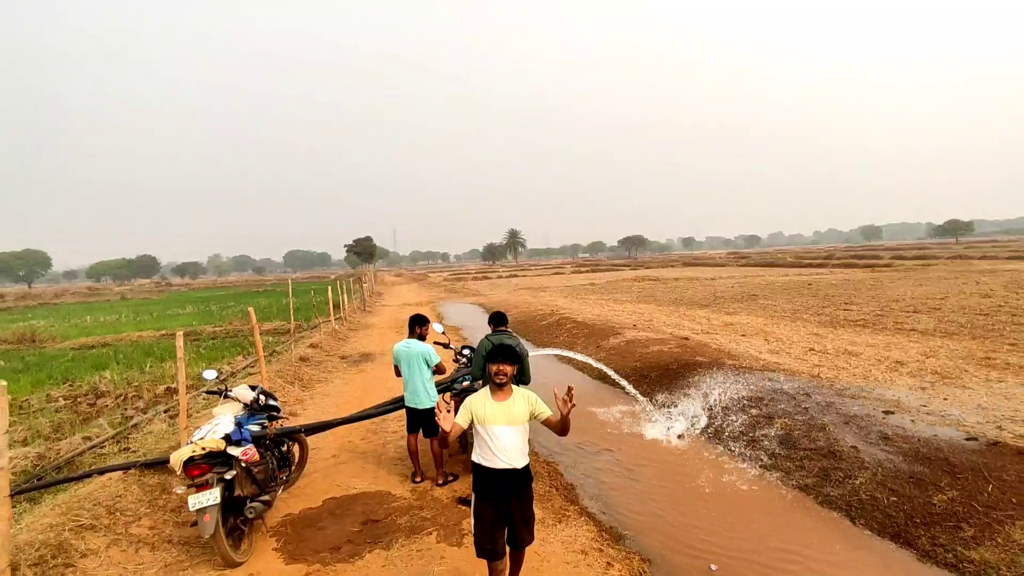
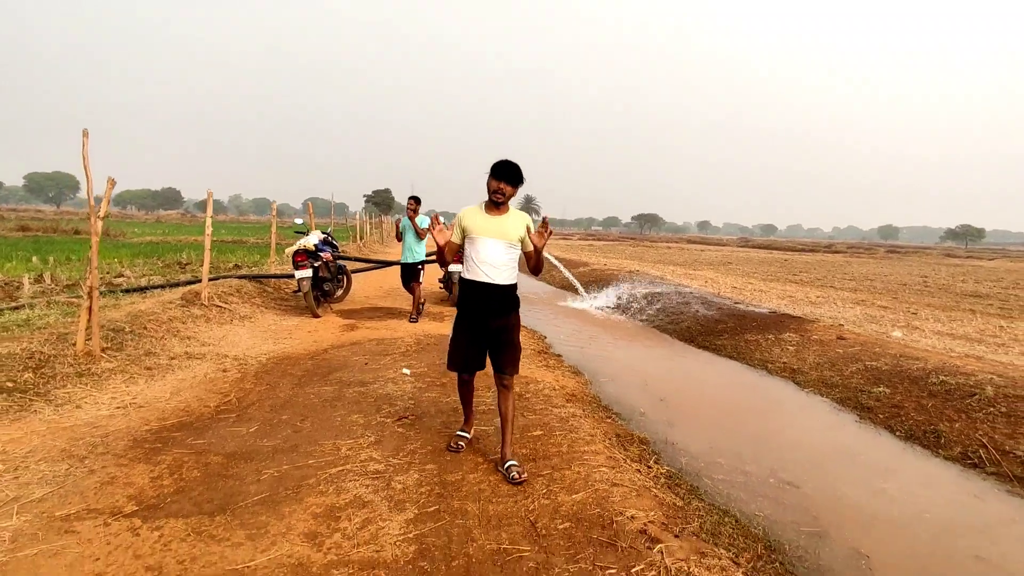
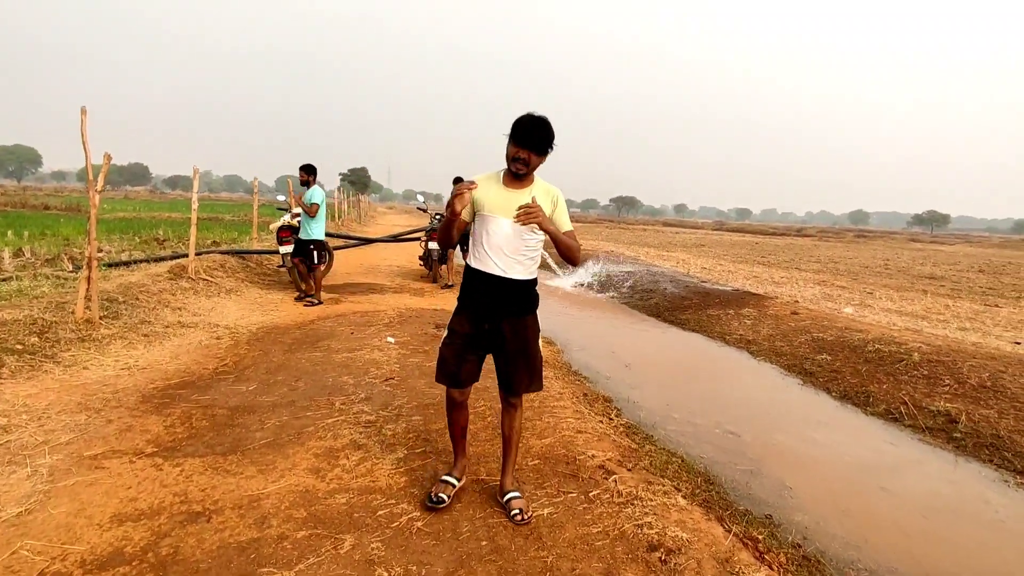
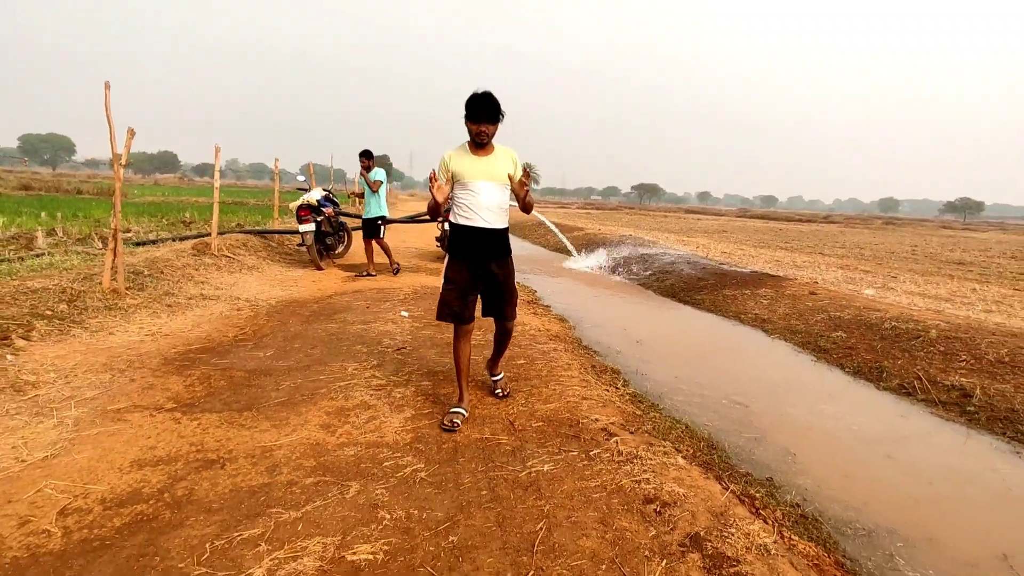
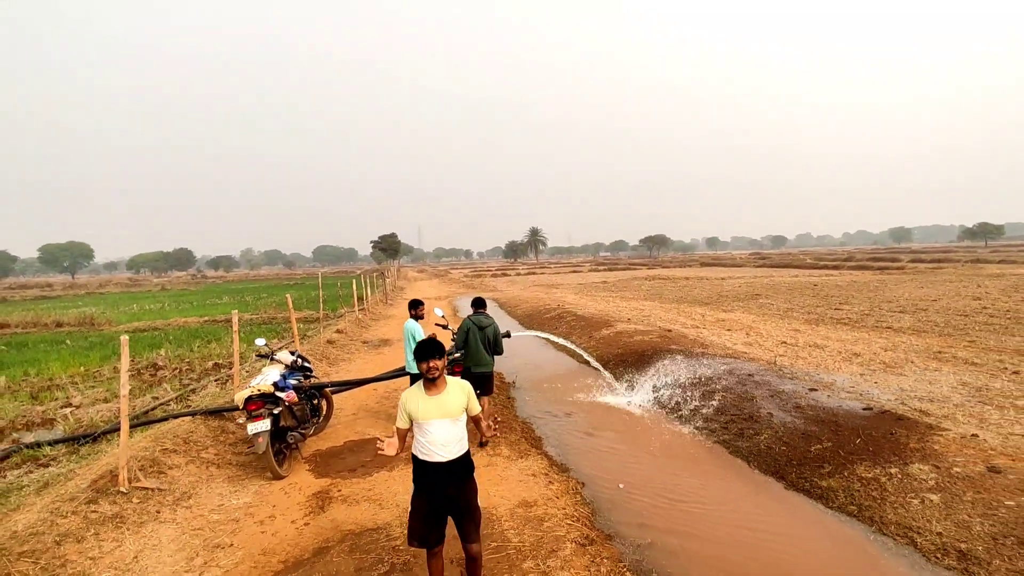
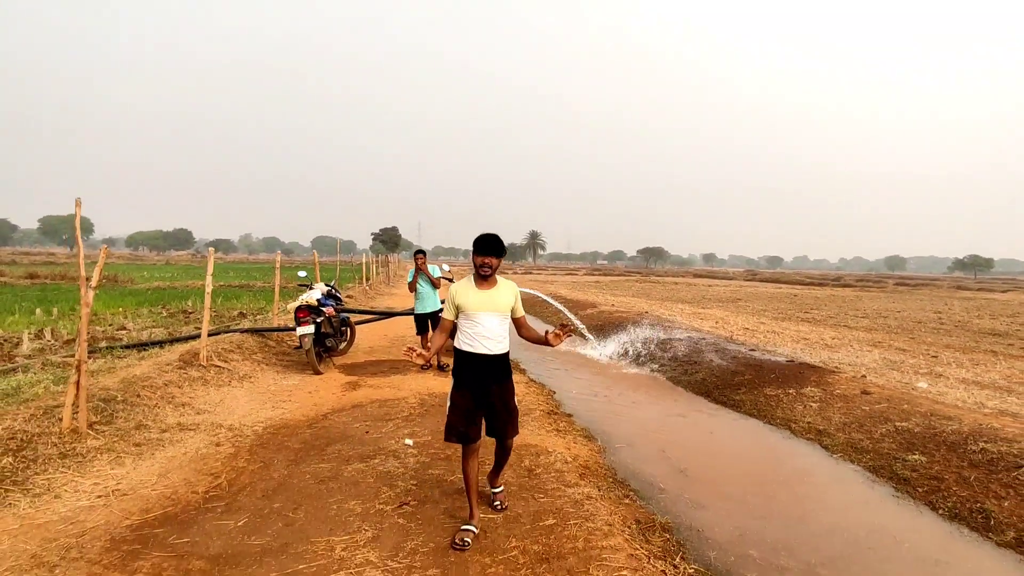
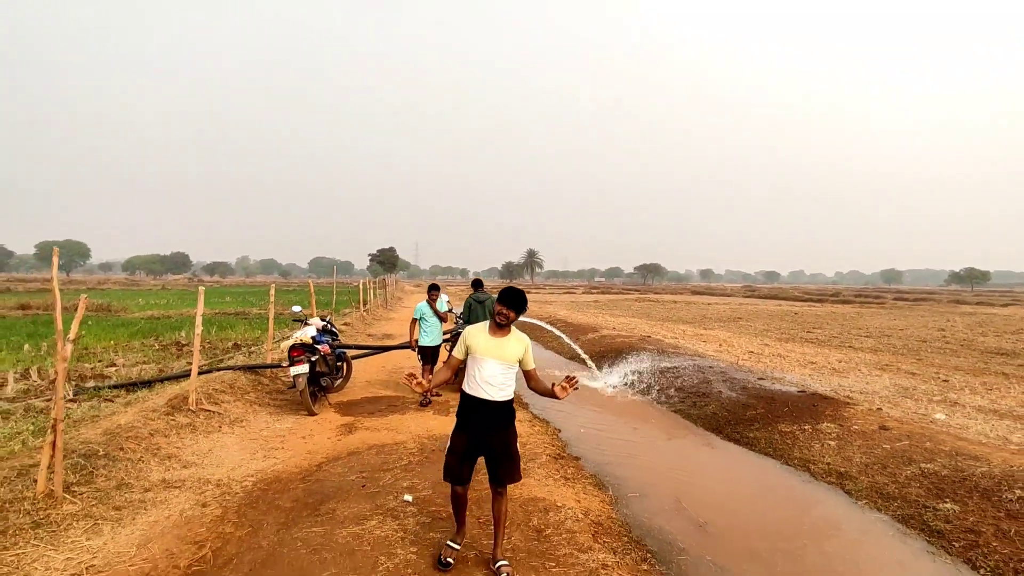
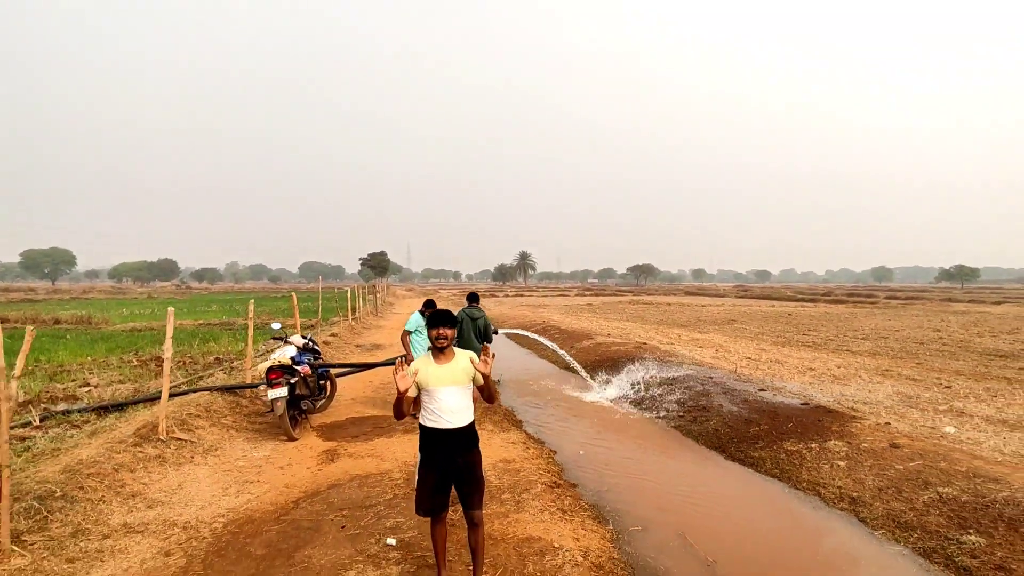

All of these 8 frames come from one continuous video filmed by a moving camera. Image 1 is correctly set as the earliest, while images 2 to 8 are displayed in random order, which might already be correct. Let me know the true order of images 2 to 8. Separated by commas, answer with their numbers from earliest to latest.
5, 8, 7, 6, 2, 4, 3
